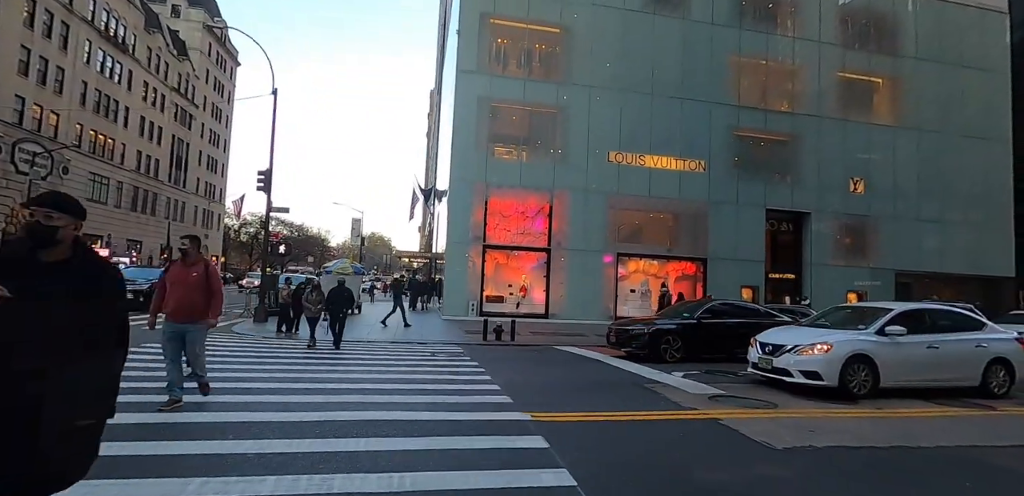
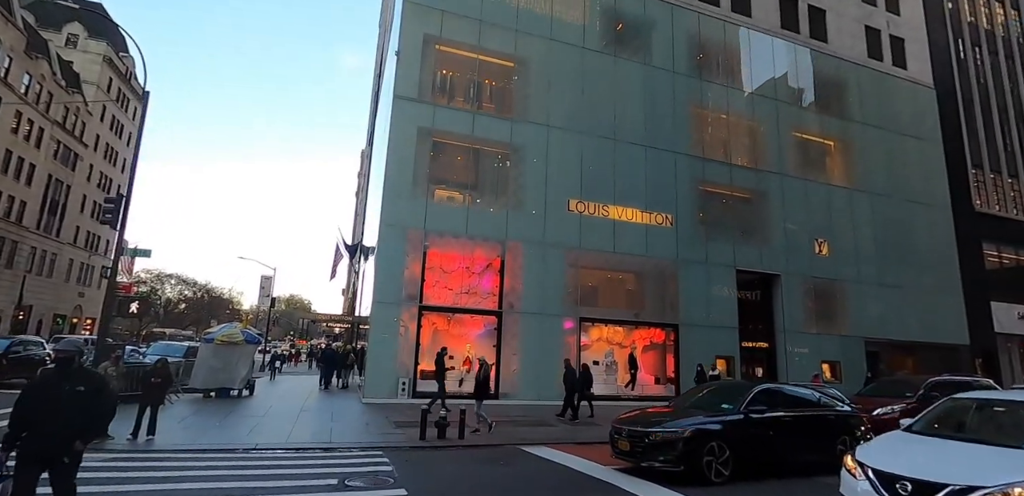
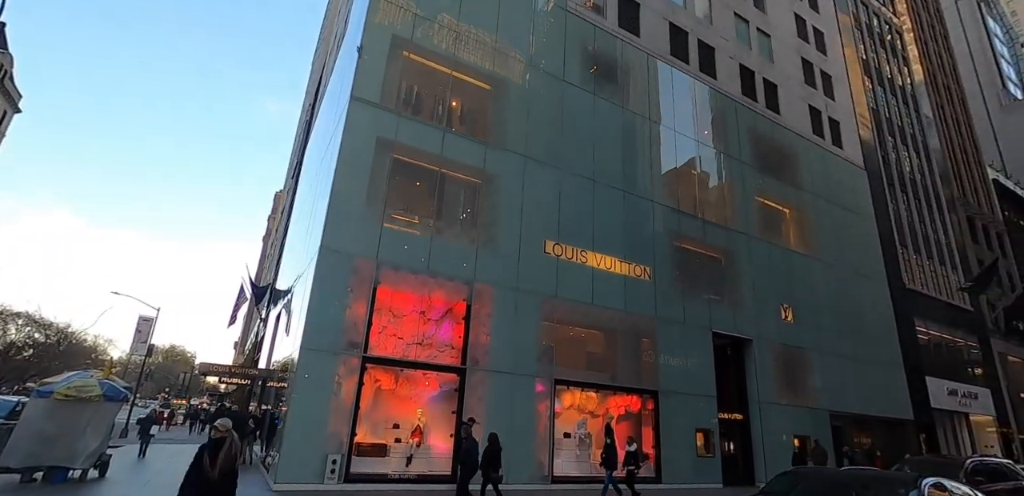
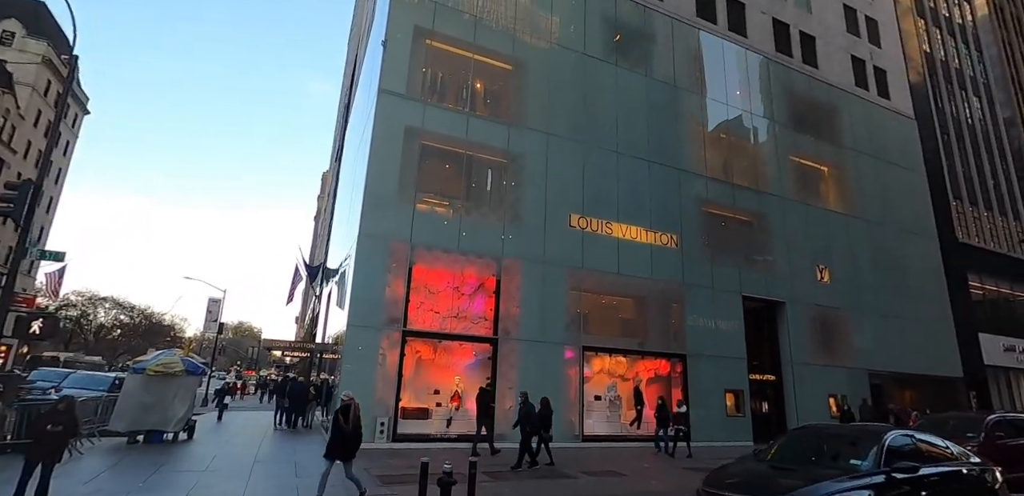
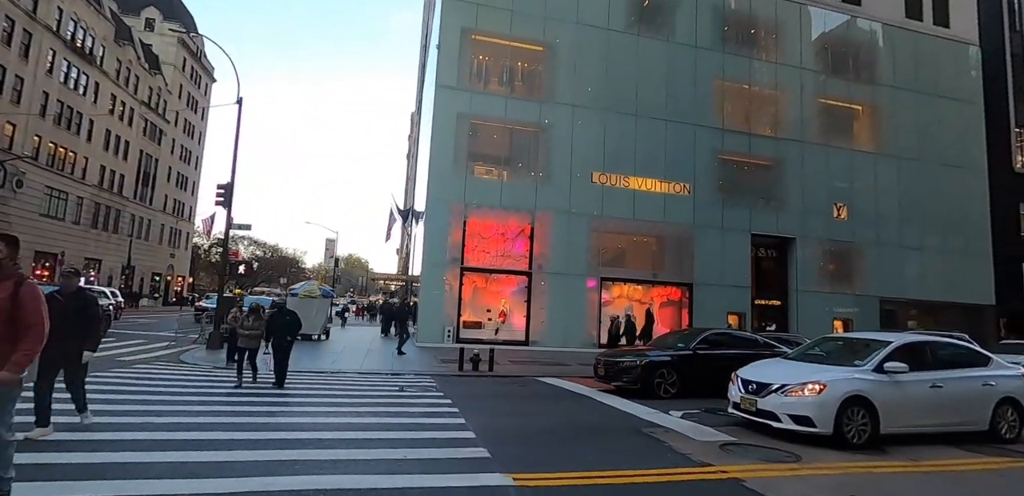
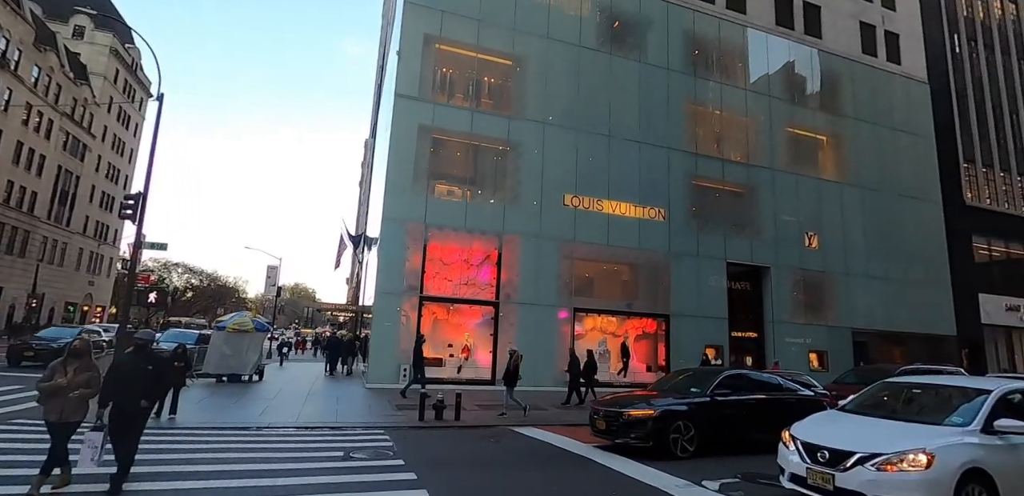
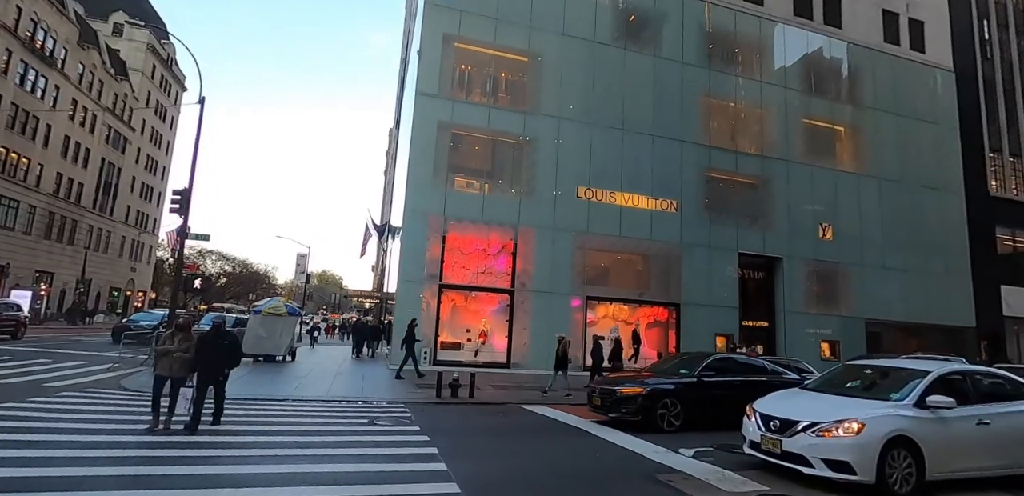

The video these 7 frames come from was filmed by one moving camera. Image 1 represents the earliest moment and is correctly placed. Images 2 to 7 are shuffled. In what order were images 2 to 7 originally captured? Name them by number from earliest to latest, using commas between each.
5, 7, 6, 2, 4, 3
